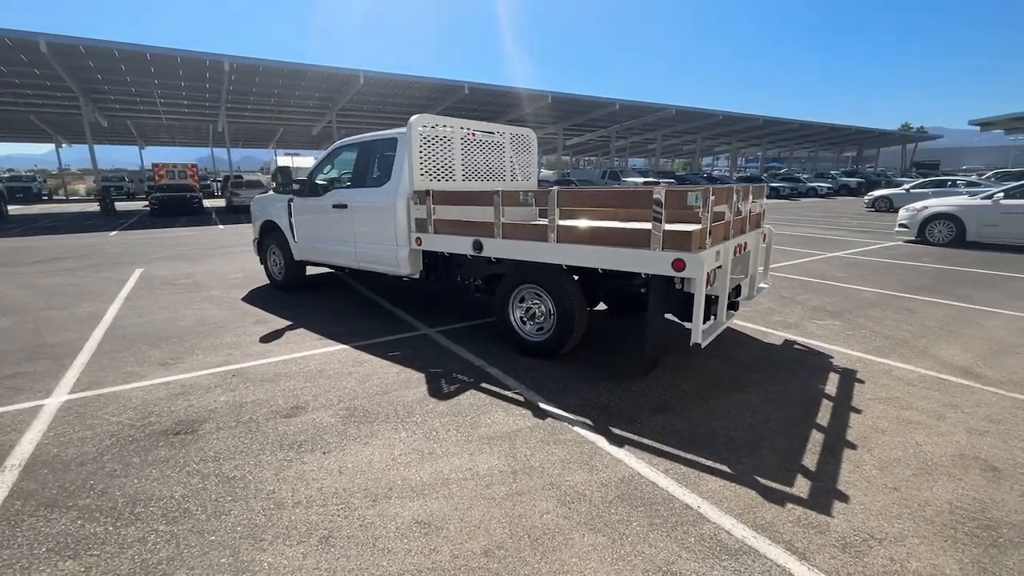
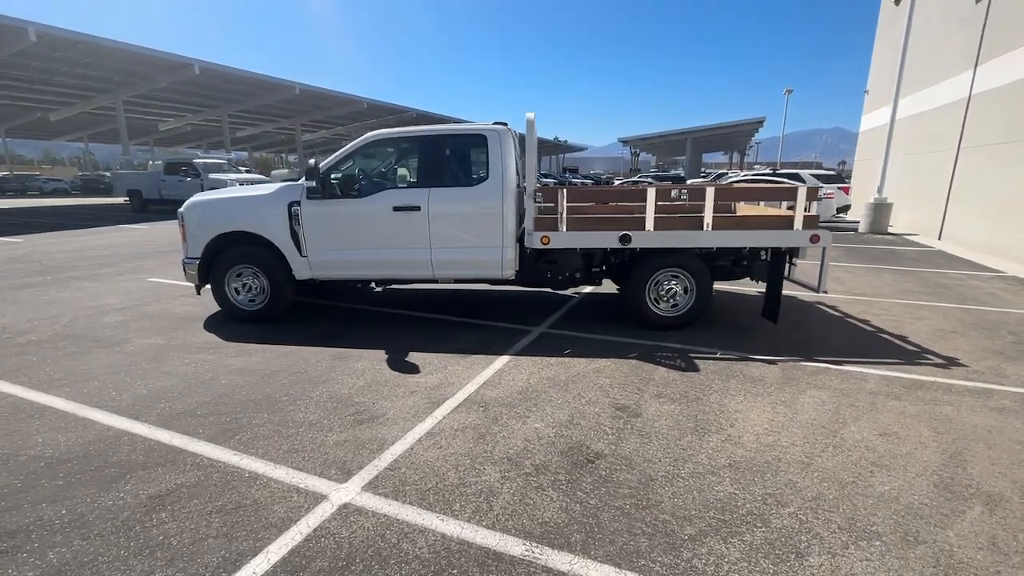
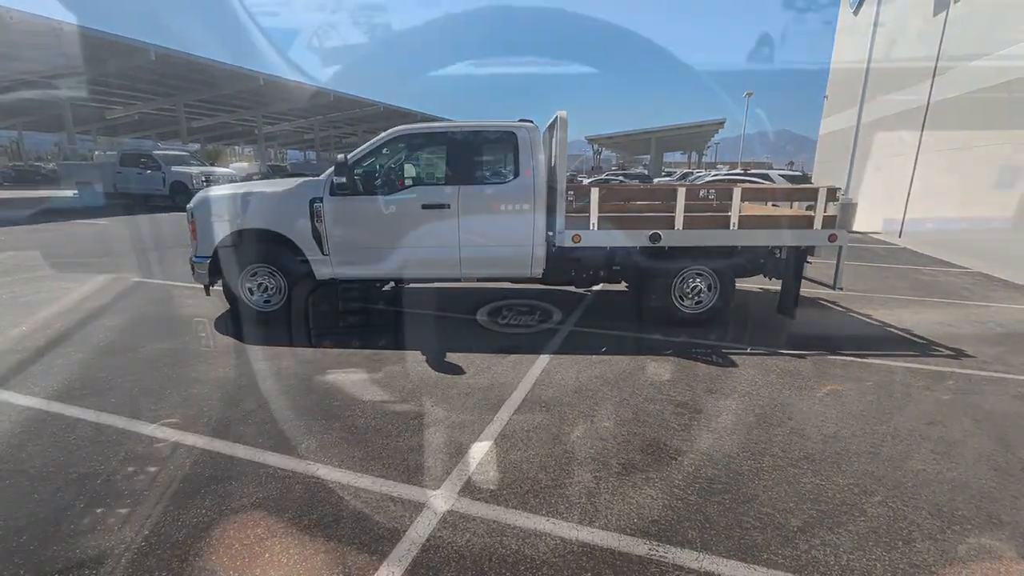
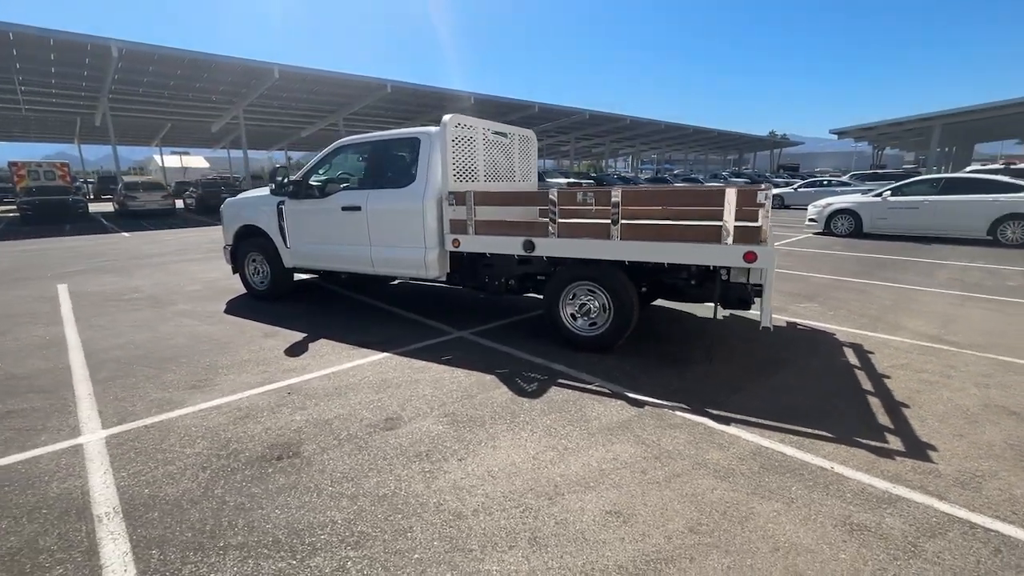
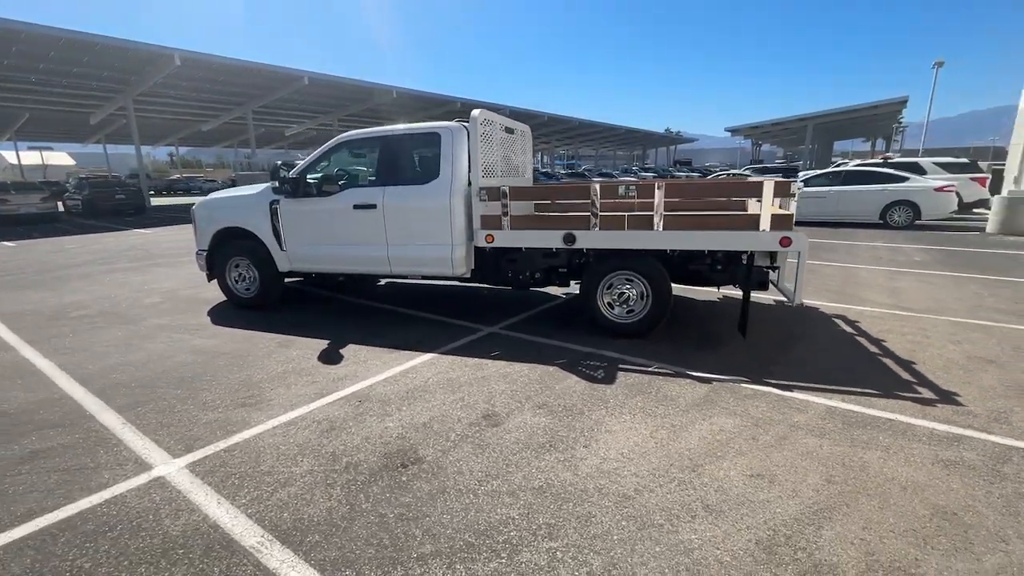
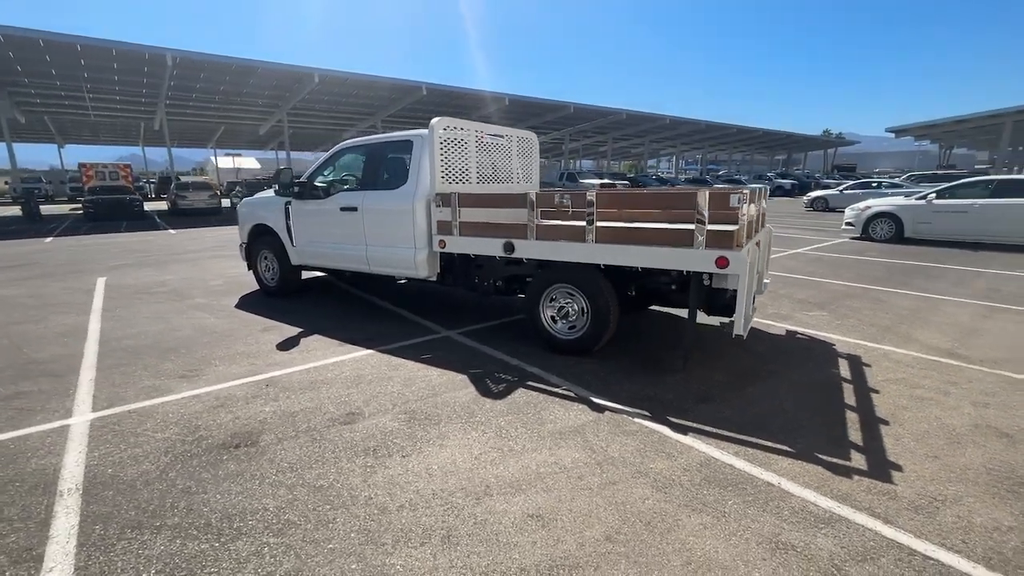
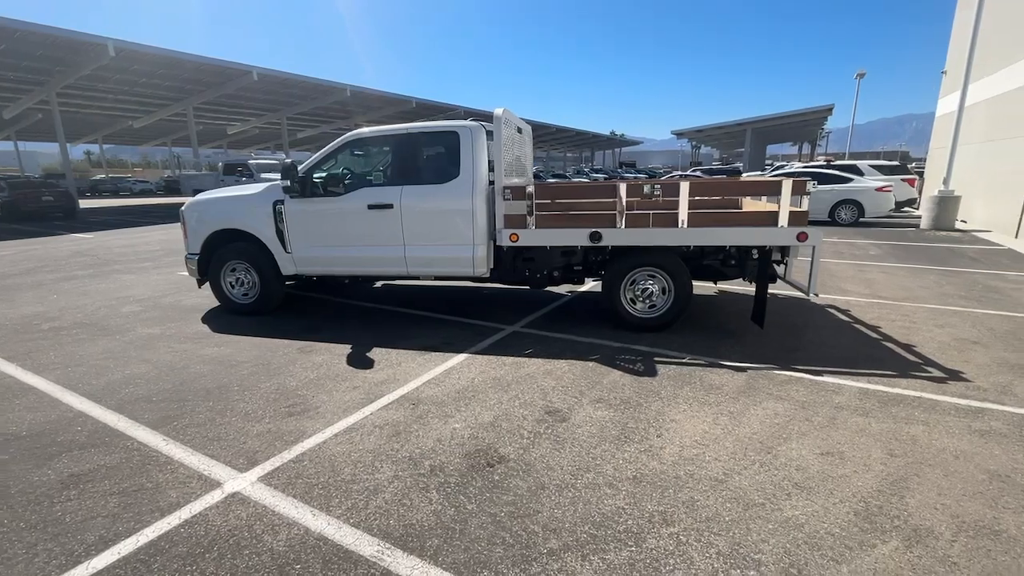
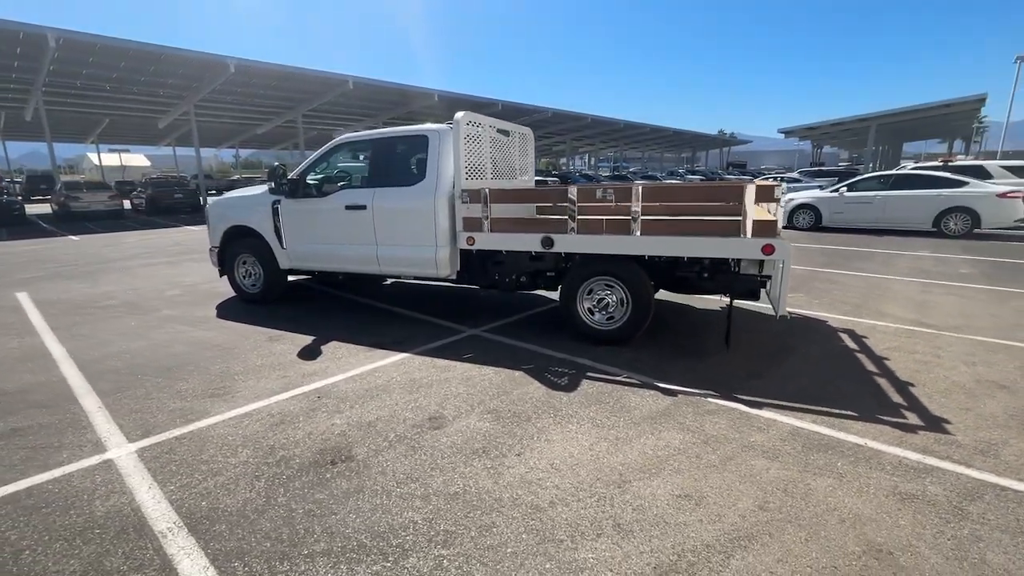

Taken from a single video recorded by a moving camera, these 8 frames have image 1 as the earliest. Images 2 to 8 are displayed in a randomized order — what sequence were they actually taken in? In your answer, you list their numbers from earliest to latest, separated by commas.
6, 4, 8, 5, 7, 2, 3
